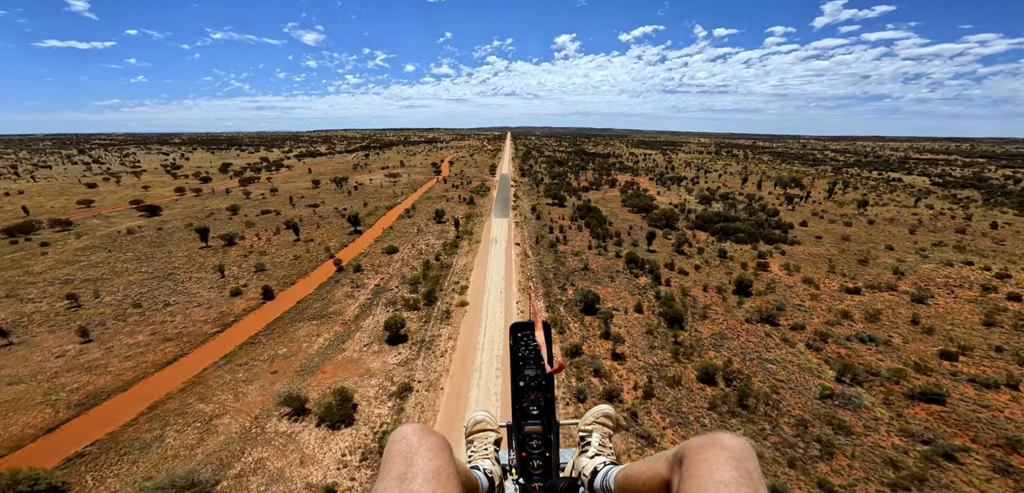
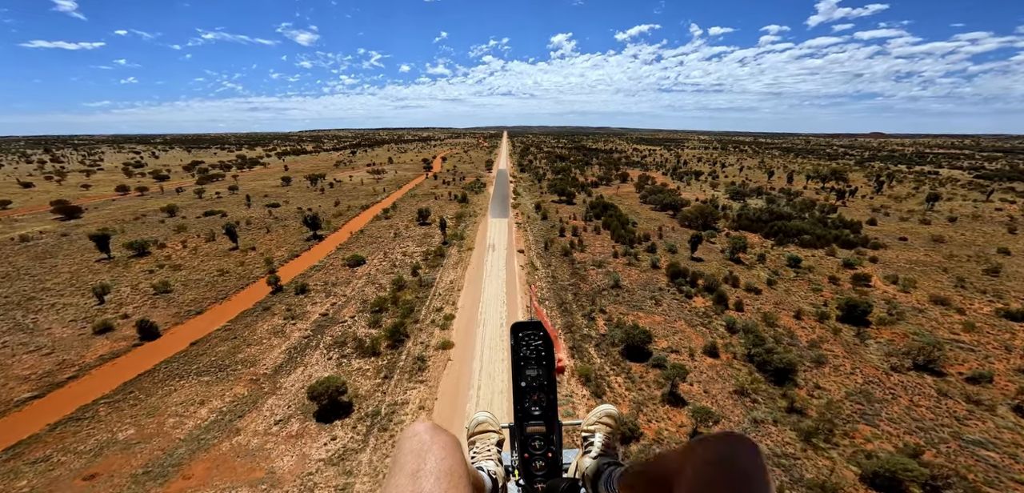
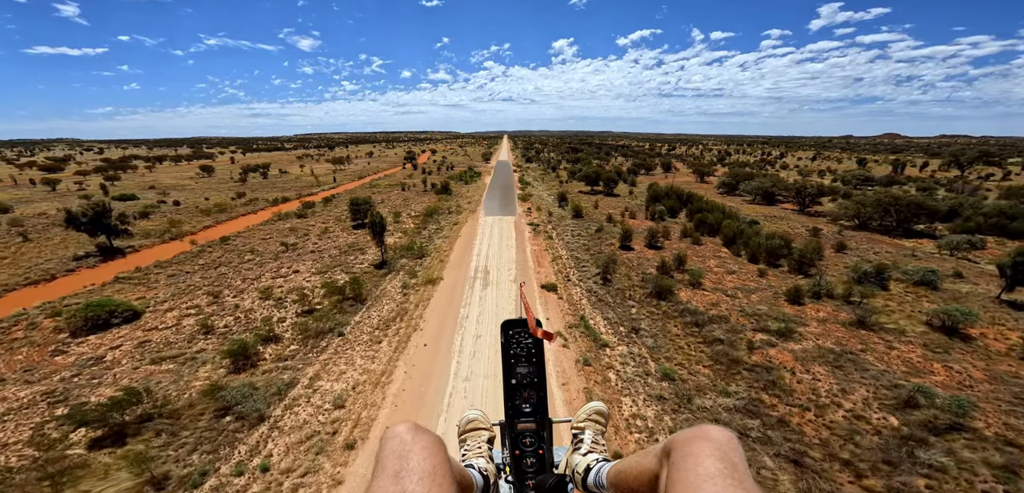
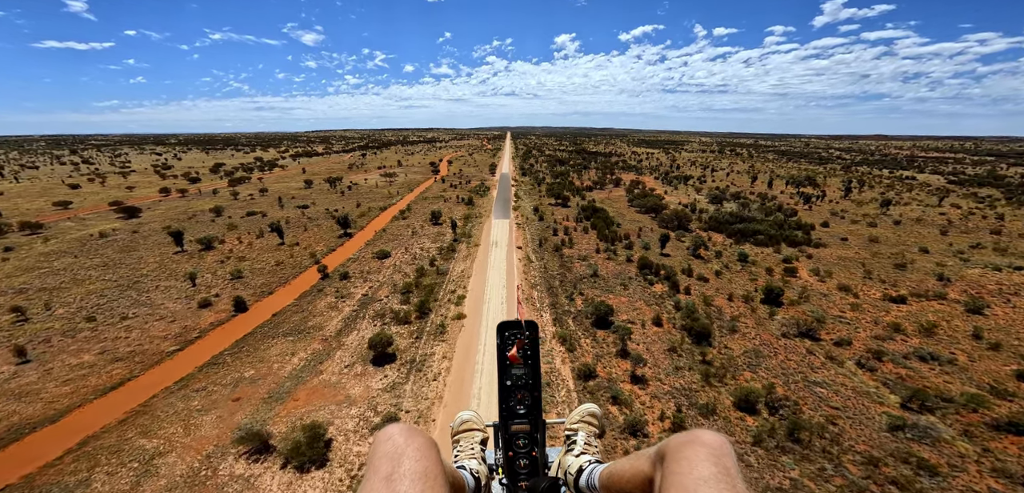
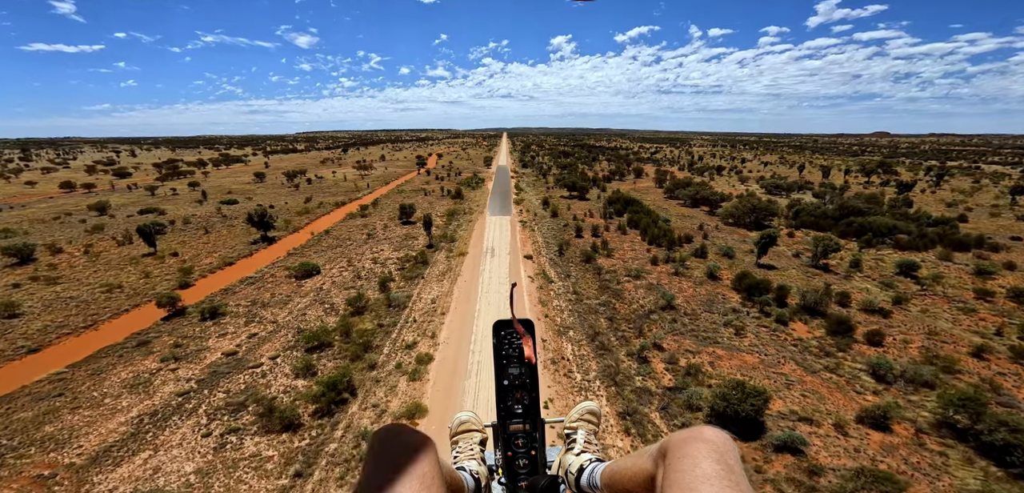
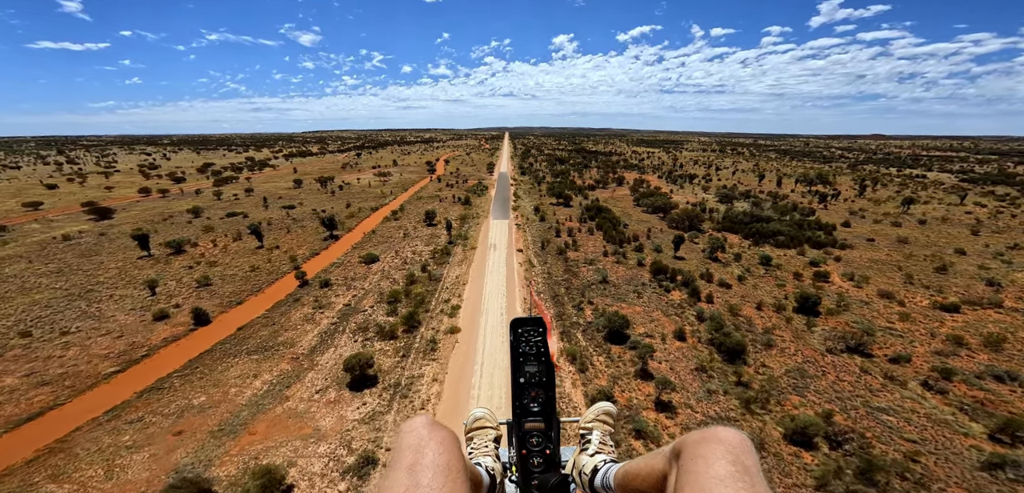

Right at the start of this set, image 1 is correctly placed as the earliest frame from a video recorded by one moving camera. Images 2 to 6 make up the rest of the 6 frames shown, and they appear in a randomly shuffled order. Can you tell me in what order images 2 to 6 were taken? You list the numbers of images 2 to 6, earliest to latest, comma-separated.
4, 6, 2, 5, 3
